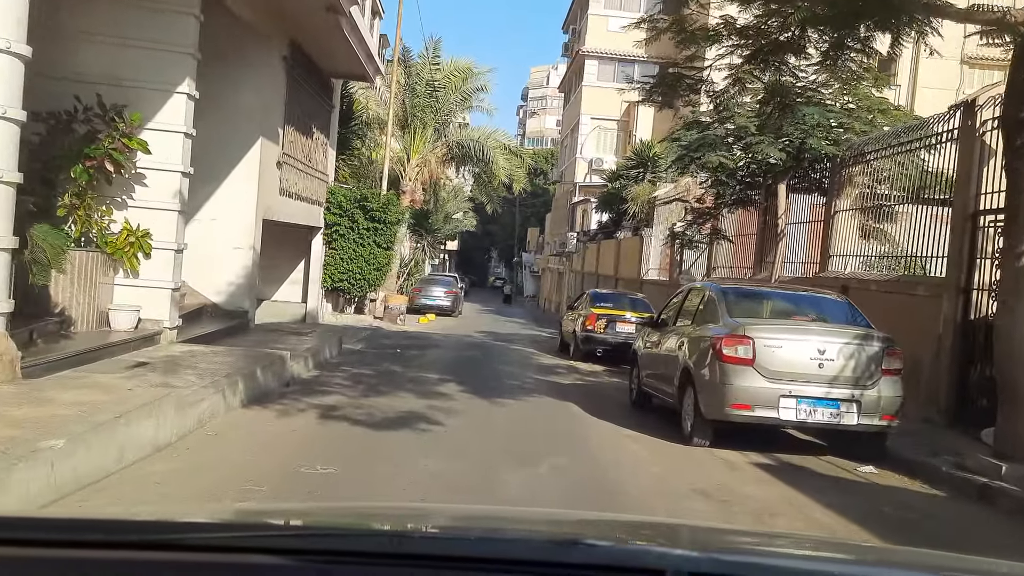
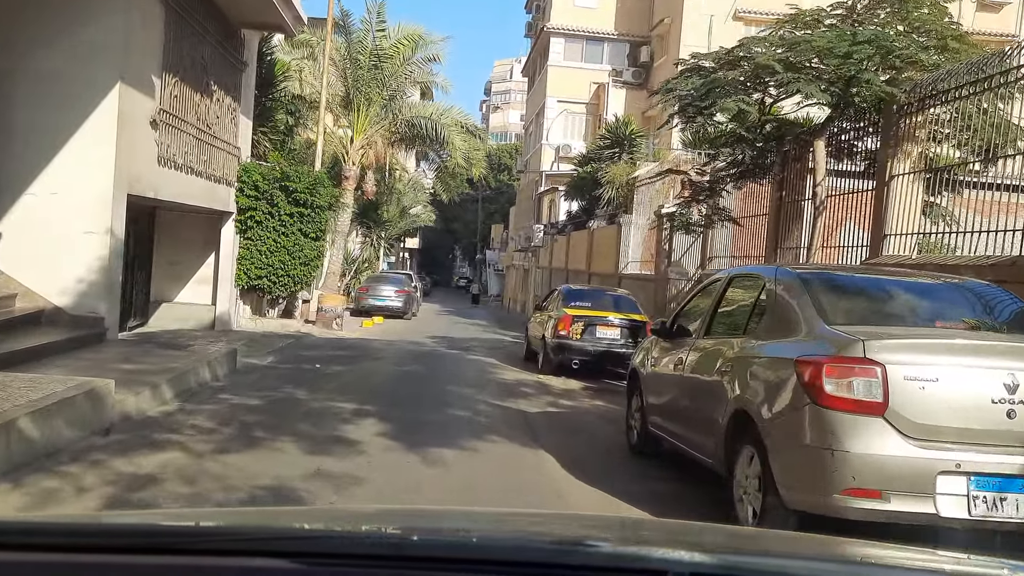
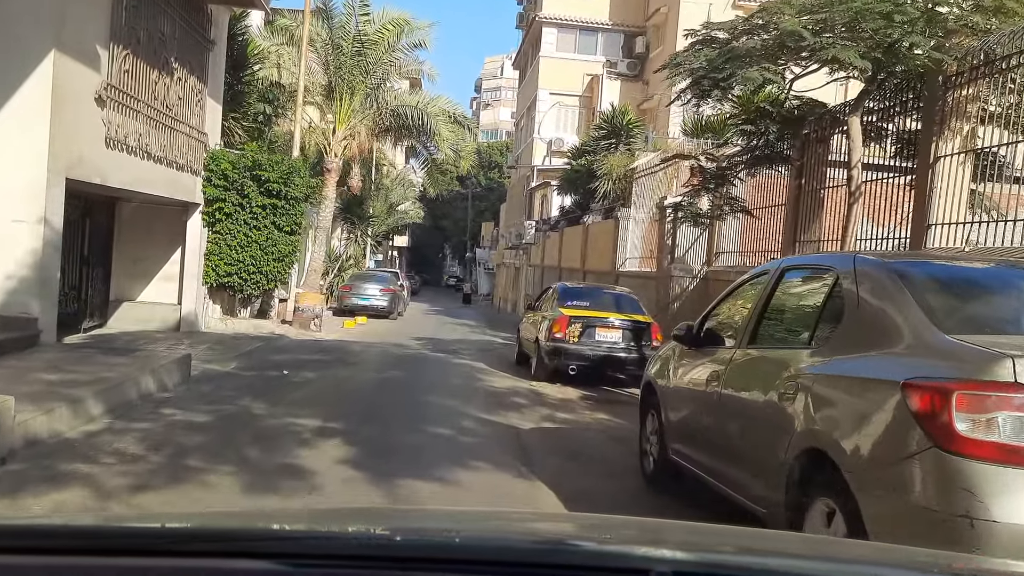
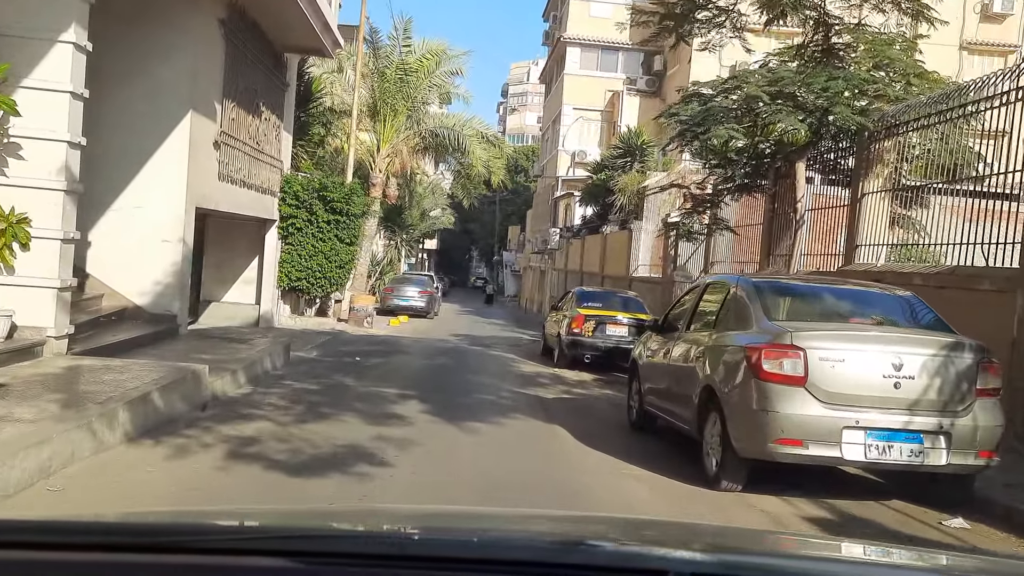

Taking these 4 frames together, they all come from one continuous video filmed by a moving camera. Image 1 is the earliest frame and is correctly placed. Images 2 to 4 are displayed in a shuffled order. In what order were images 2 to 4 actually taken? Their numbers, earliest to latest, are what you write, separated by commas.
4, 2, 3
